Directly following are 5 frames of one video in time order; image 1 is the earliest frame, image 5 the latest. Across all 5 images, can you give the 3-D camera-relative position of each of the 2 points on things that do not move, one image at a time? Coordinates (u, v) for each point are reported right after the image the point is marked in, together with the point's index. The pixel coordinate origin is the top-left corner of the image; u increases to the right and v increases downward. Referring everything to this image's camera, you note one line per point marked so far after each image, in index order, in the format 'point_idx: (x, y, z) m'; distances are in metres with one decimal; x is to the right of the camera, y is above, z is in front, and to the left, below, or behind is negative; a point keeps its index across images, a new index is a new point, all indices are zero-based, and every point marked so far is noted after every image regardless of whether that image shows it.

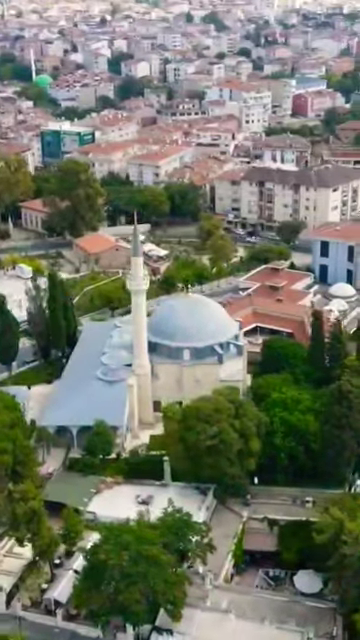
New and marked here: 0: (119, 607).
0: (-1.2, -5.7, +17.9) m
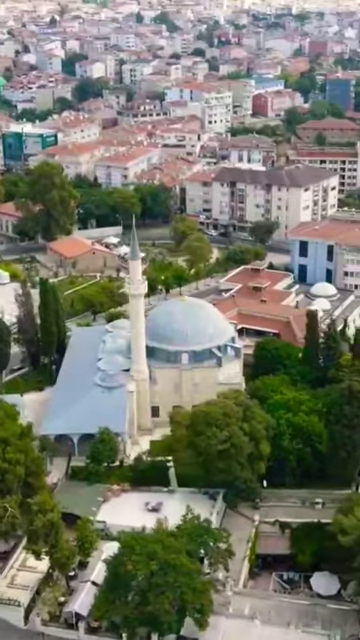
0: (-0.6, -5.8, +17.5) m
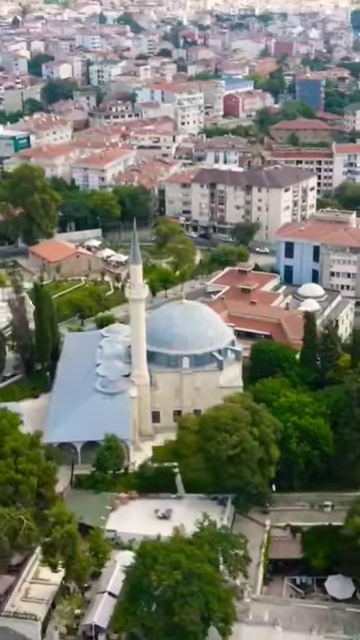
0: (-0.1, -6.0, +17.3) m
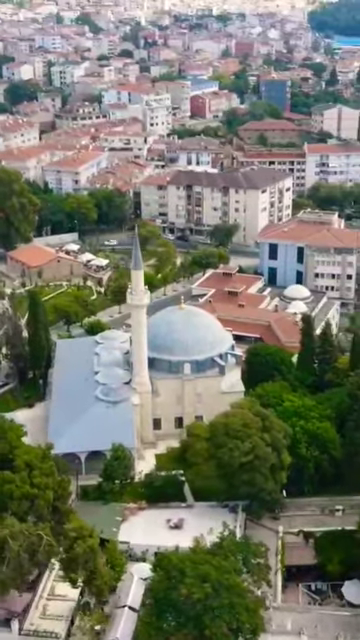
0: (+0.5, -6.1, +16.9) m
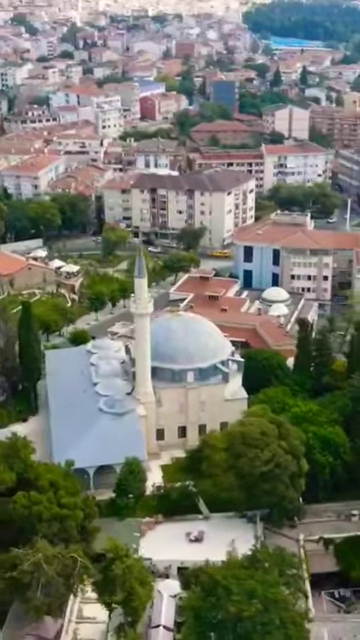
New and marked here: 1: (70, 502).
0: (+1.4, -6.3, +16.5) m
1: (-2.3, -3.8, +18.4) m
